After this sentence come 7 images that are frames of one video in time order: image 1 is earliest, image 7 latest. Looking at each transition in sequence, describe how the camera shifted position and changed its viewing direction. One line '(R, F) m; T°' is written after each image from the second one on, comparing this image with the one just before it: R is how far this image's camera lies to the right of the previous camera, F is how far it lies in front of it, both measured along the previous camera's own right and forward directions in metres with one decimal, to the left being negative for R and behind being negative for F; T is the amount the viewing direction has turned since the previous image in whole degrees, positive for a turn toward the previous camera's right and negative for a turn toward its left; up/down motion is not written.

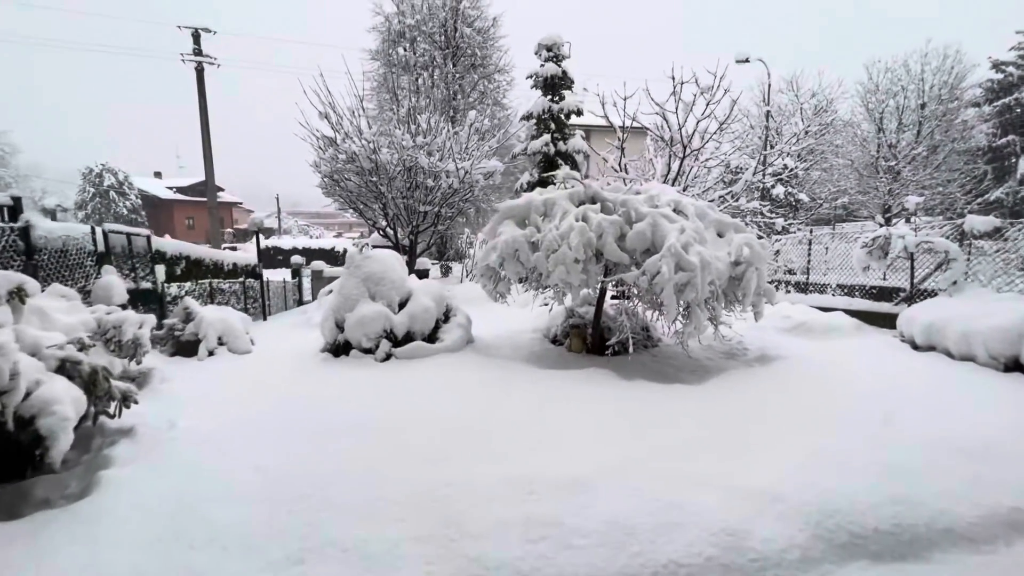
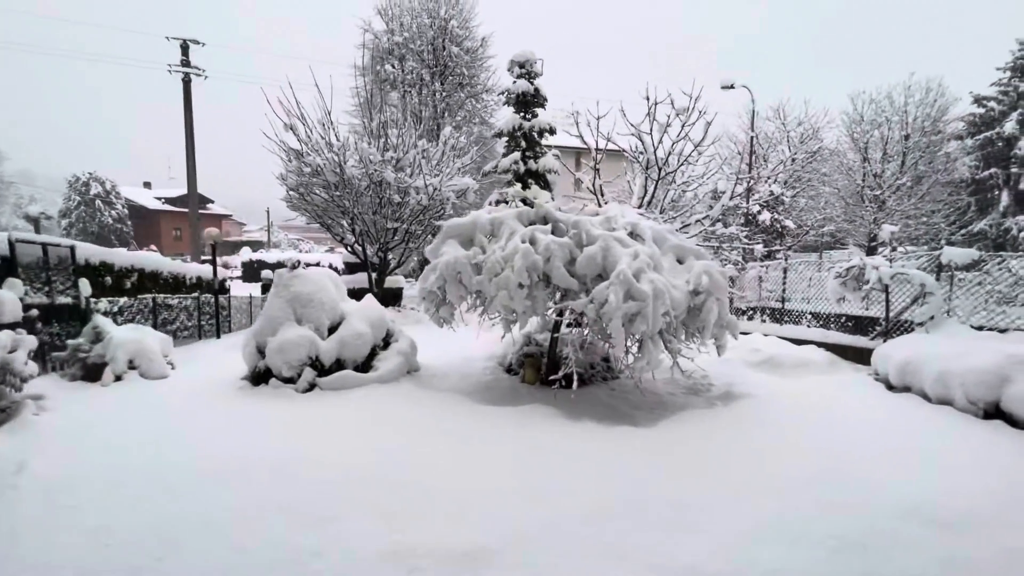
(+0.5, +0.5) m; +1°
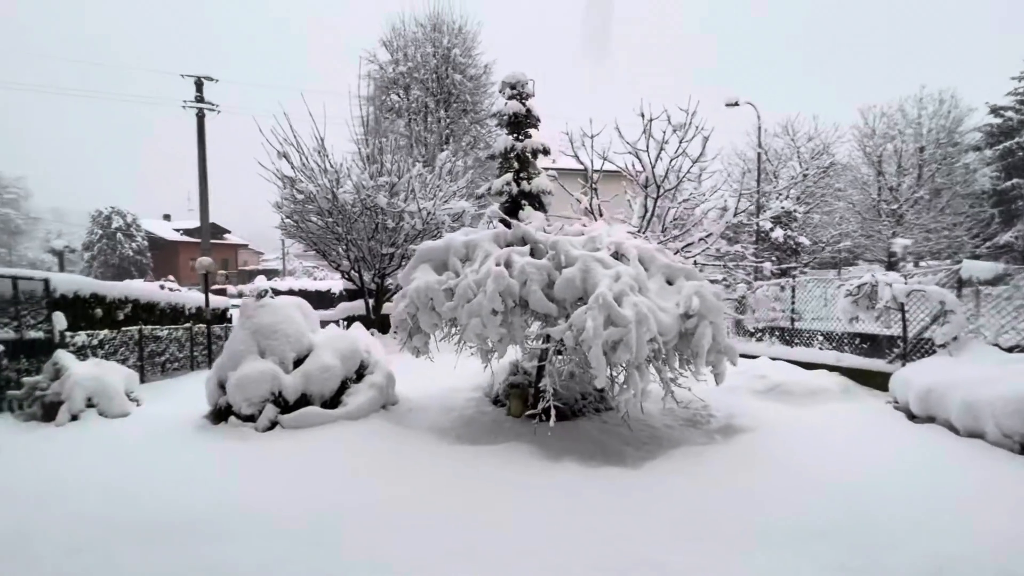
(+0.4, +0.4) m; -2°
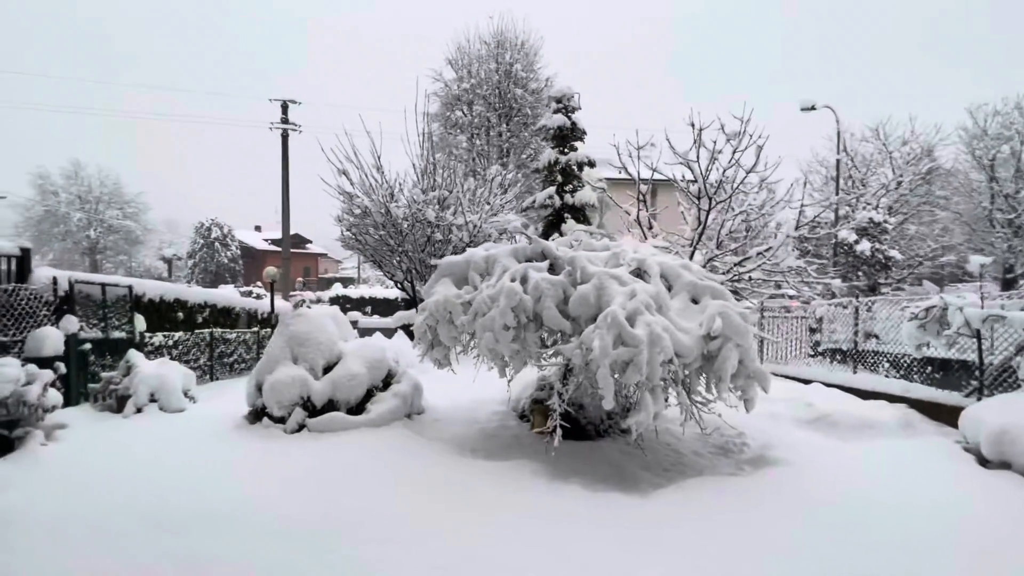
(+0.5, +0.1) m; -7°
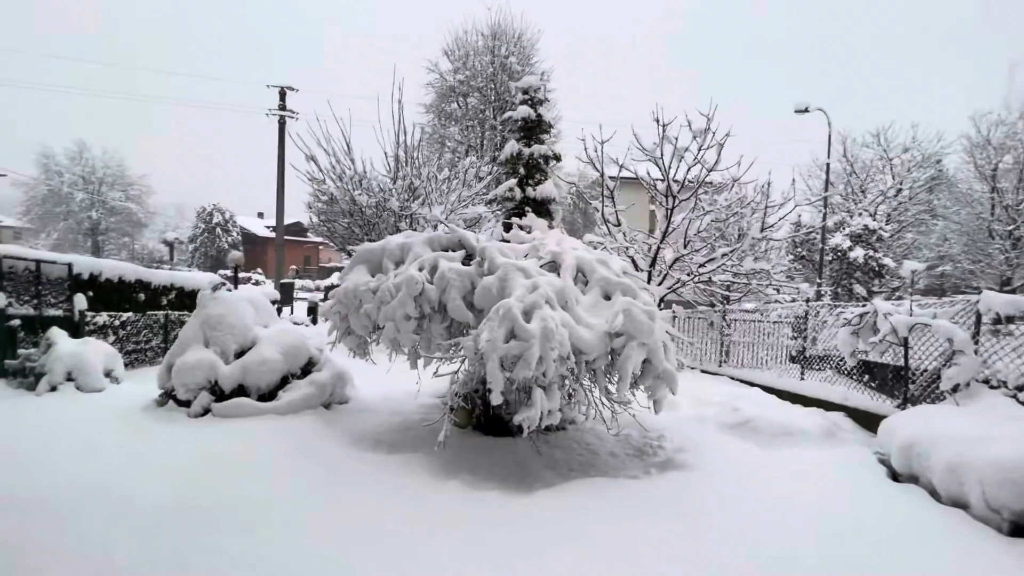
(+0.8, +0.1) m; 0°
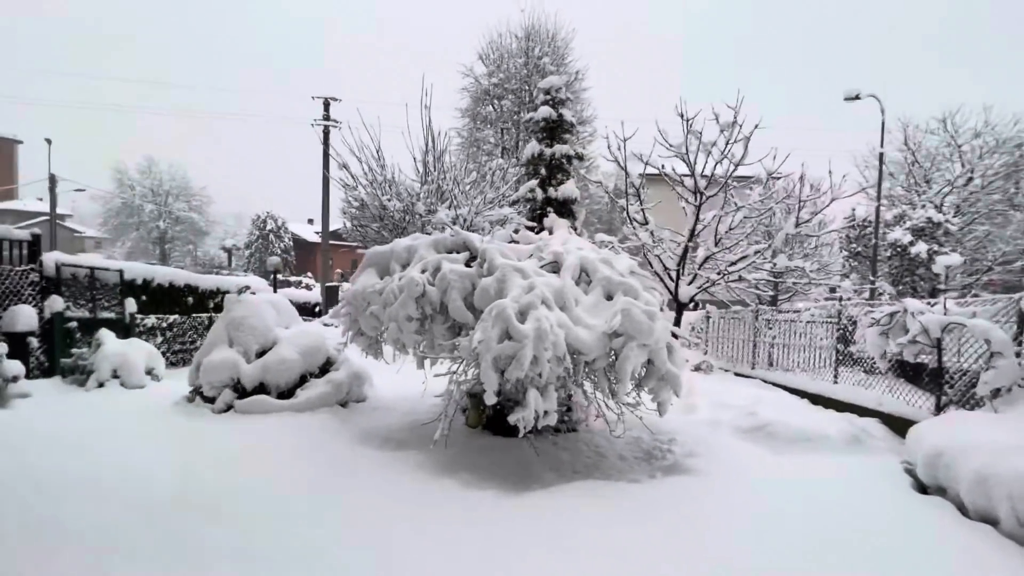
(+0.4, 0.0) m; -4°
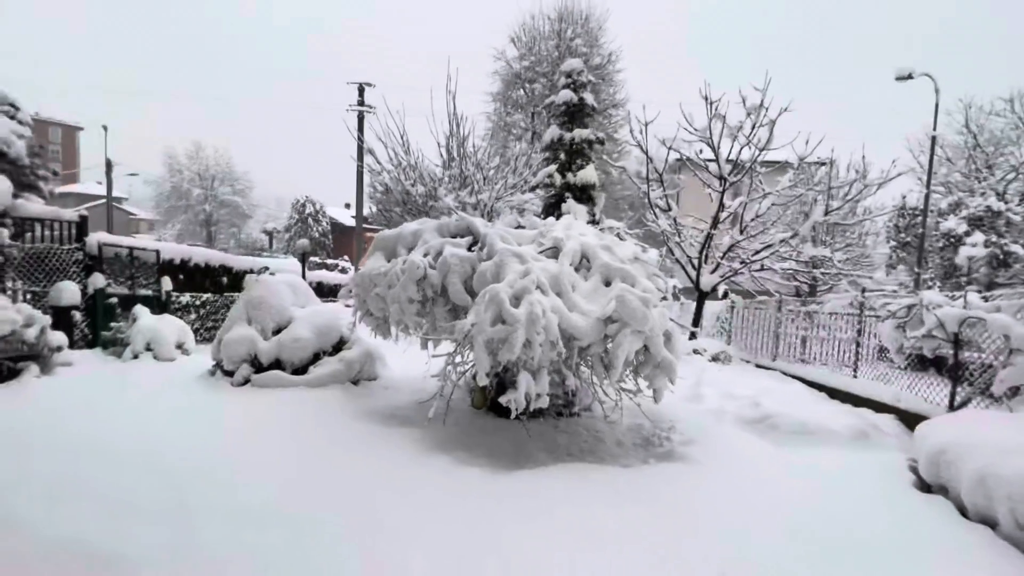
(+0.3, -0.1) m; -3°
